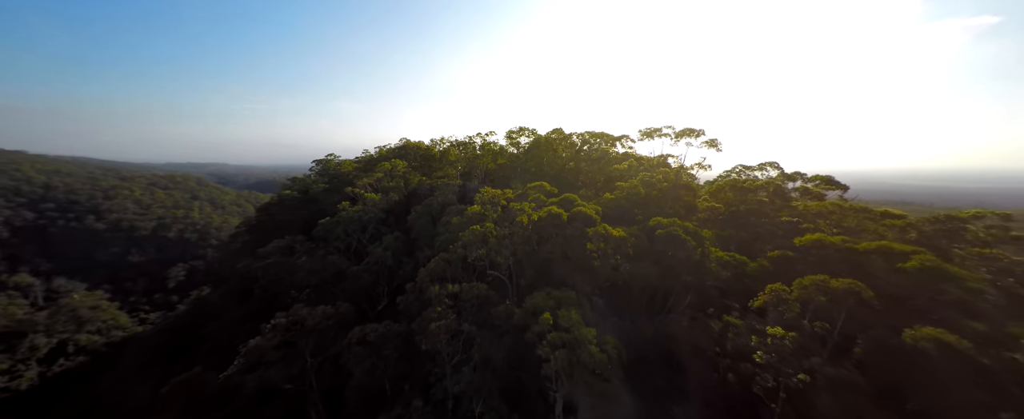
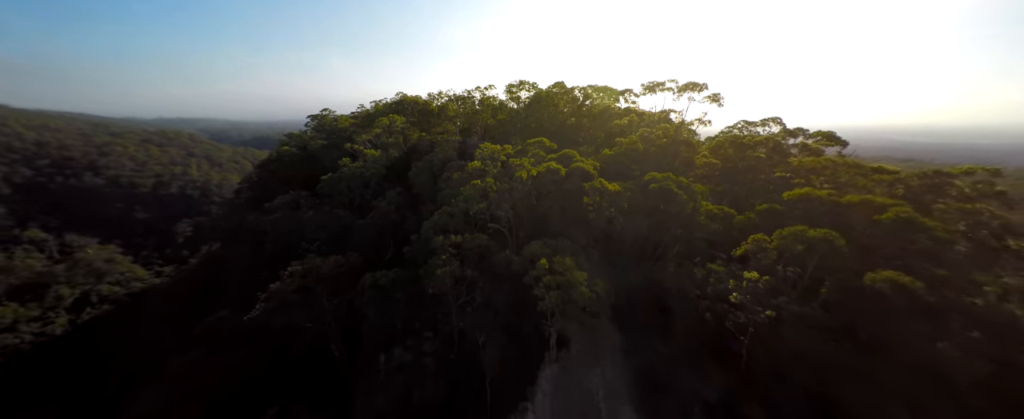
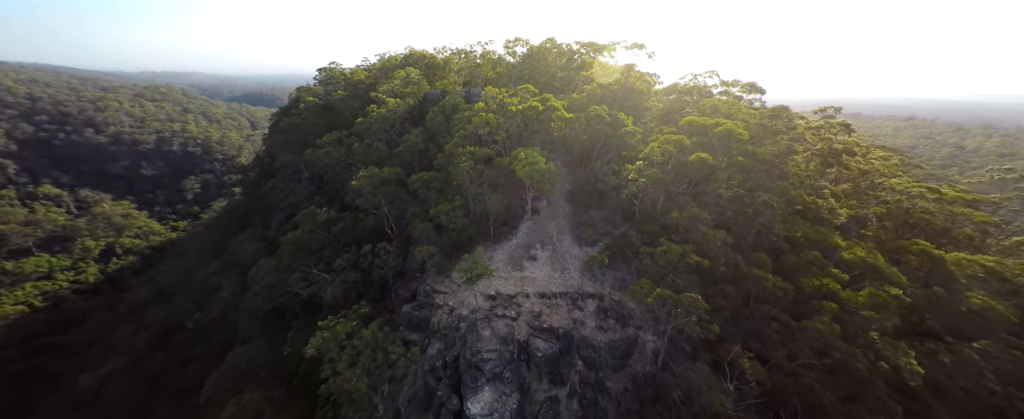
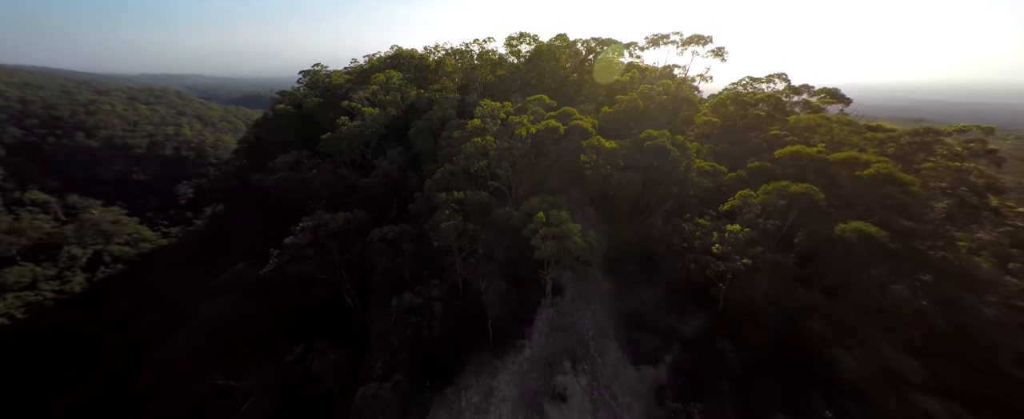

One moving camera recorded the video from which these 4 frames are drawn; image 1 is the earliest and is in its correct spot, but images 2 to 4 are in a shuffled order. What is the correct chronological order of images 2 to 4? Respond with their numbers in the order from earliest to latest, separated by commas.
2, 4, 3
